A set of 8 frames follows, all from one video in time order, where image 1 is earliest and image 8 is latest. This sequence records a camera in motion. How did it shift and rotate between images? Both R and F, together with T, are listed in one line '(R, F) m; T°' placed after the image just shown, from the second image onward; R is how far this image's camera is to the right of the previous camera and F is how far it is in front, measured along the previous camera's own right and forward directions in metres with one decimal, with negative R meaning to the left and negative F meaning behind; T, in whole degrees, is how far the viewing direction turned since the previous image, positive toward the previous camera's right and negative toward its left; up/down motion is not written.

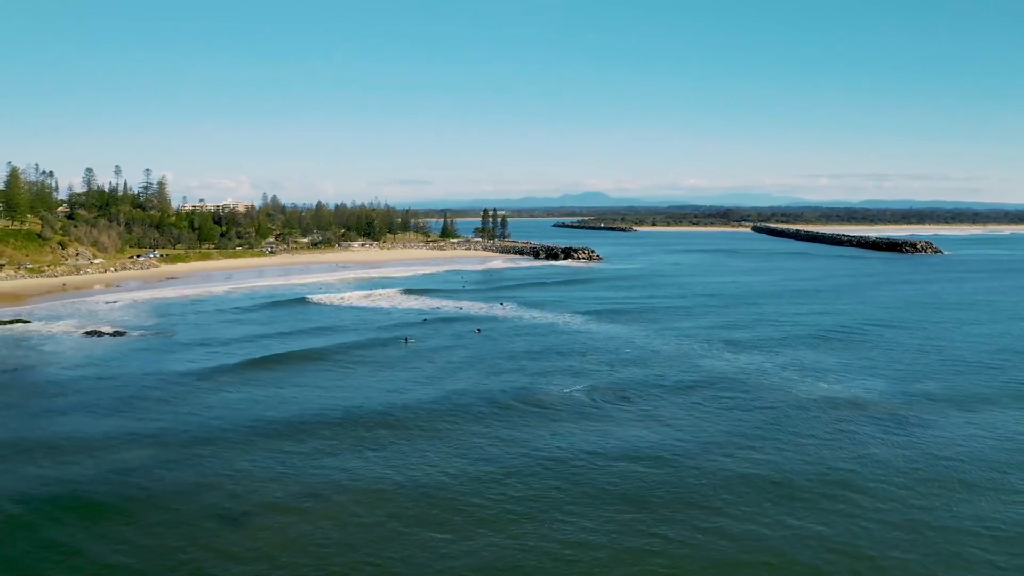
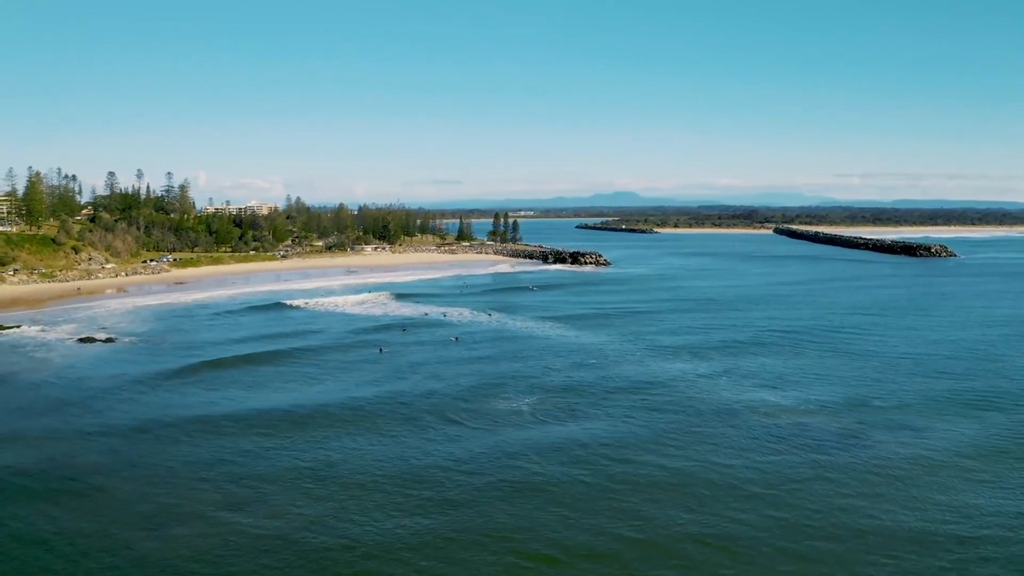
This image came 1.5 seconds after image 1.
(+1.7, -0.6) m; -1°
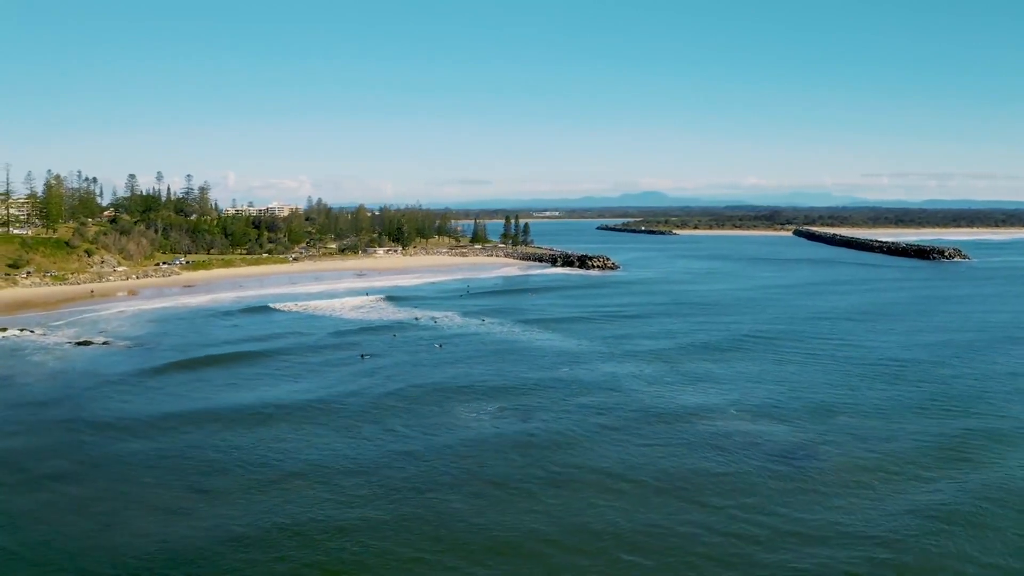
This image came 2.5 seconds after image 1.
(+1.5, -0.6) m; -1°
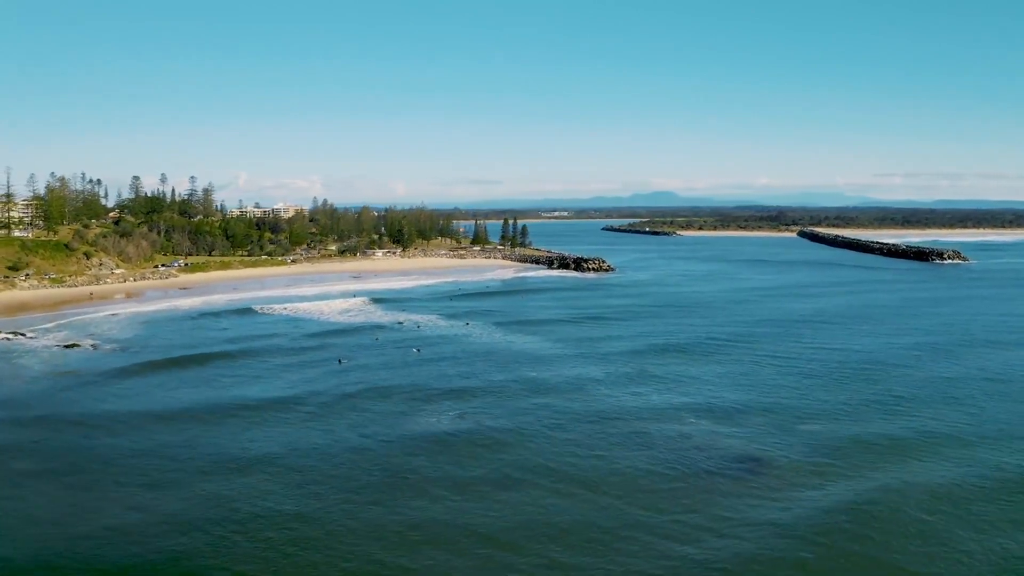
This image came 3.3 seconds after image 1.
(+1.2, -0.7) m; 0°
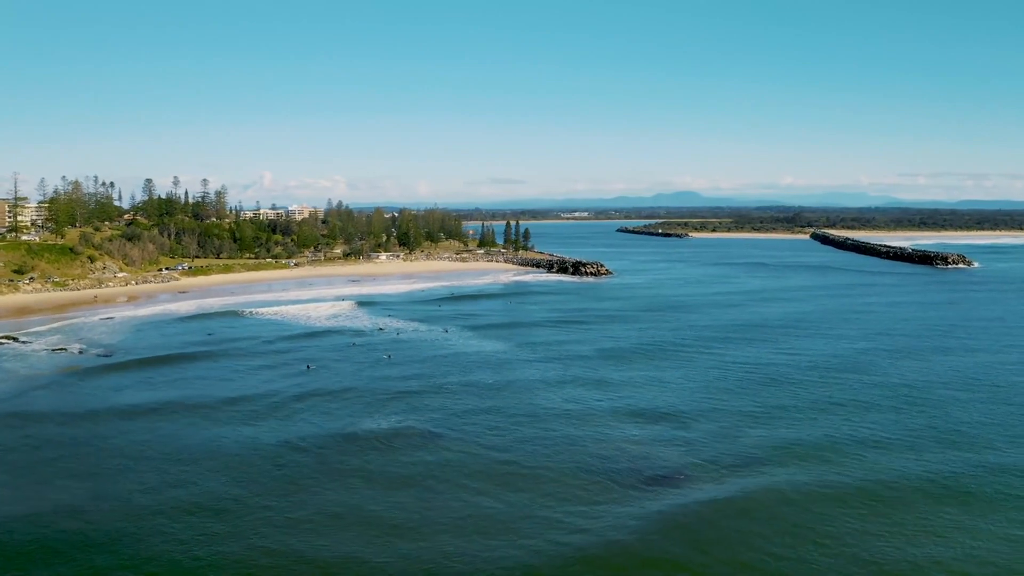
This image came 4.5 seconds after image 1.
(+1.9, -1.0) m; -1°
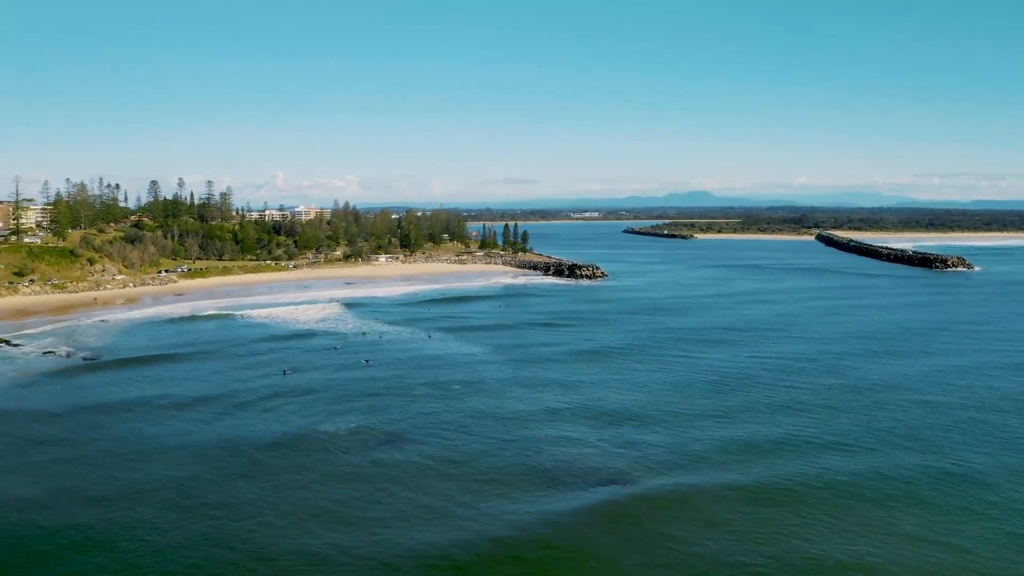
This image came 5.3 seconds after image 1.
(+1.3, -0.8) m; 0°
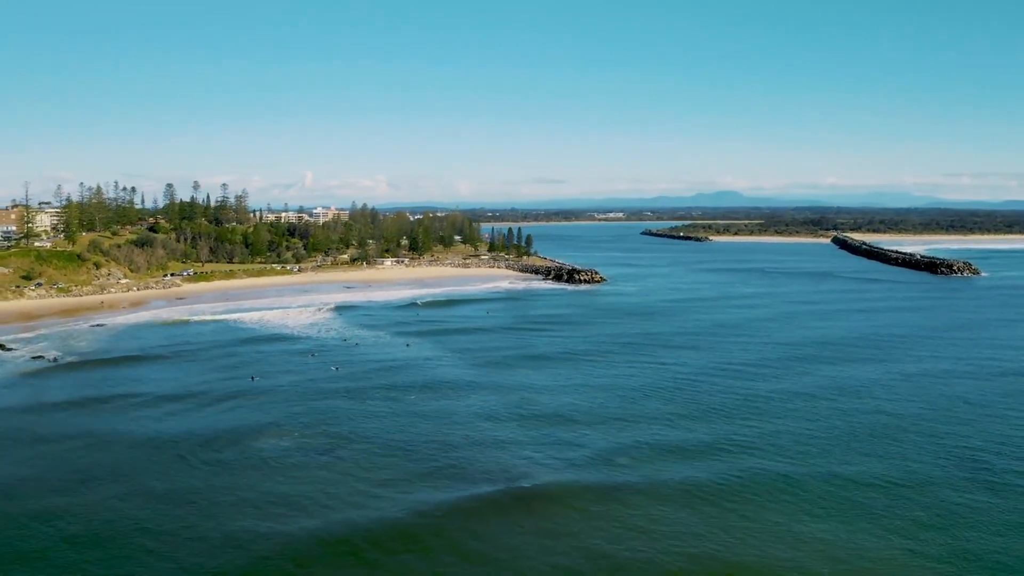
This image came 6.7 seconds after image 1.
(+2.2, -1.2) m; -1°
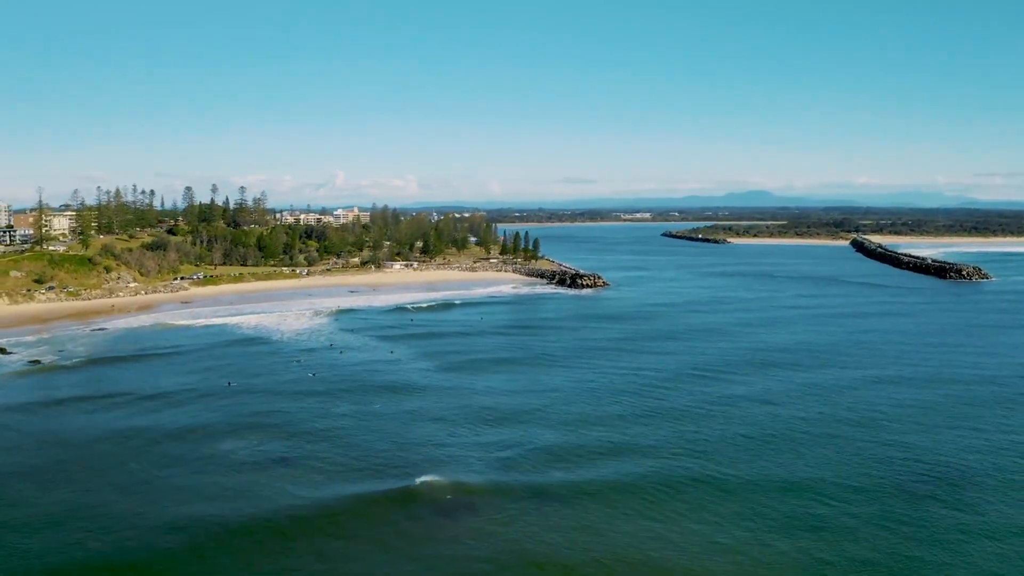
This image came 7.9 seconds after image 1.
(+1.9, -0.9) m; -1°
